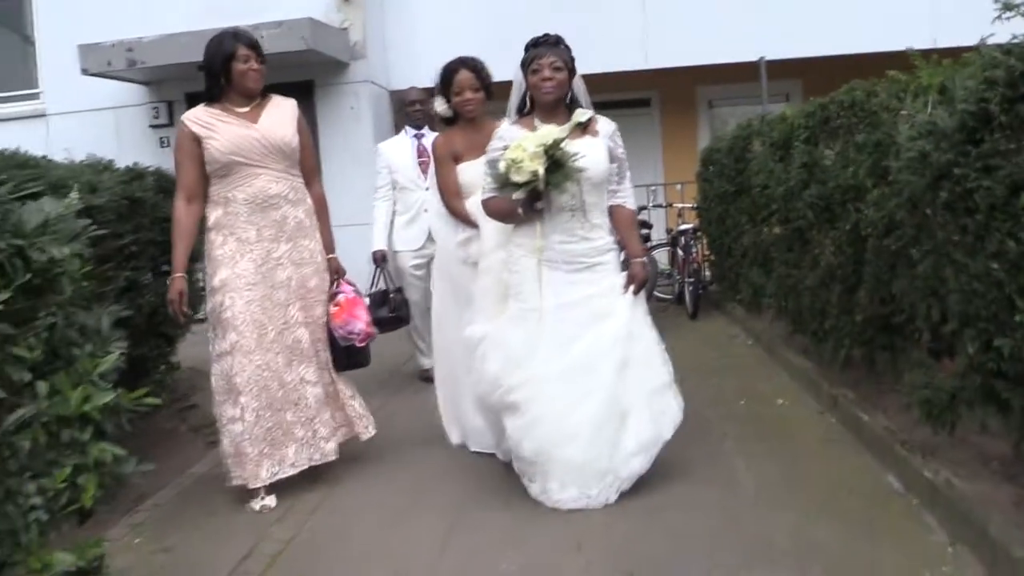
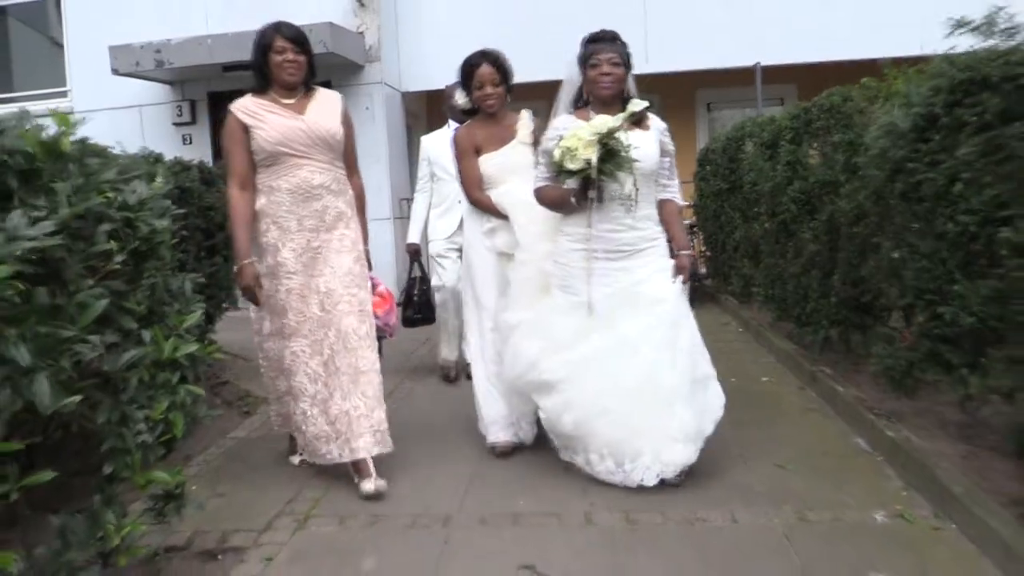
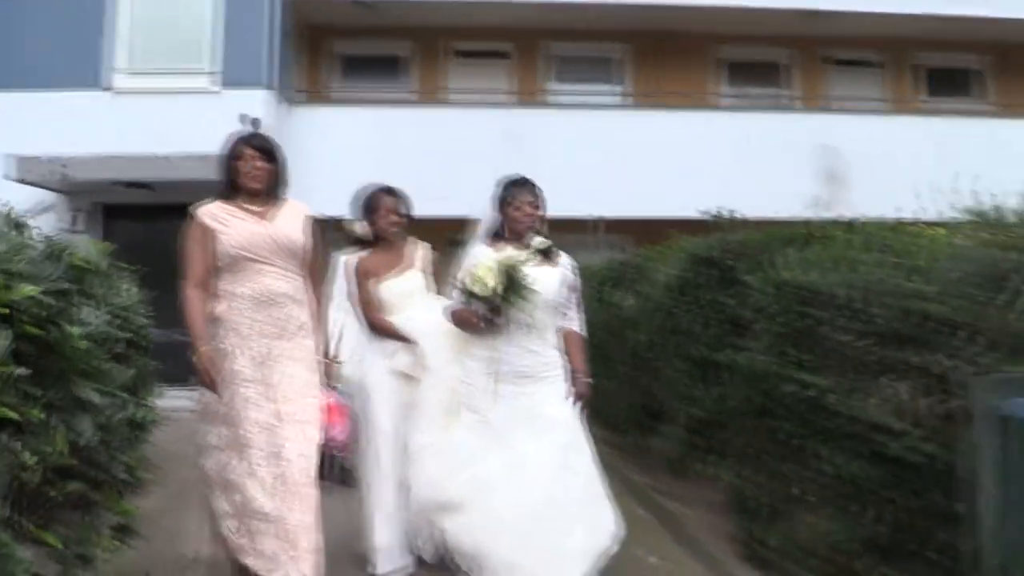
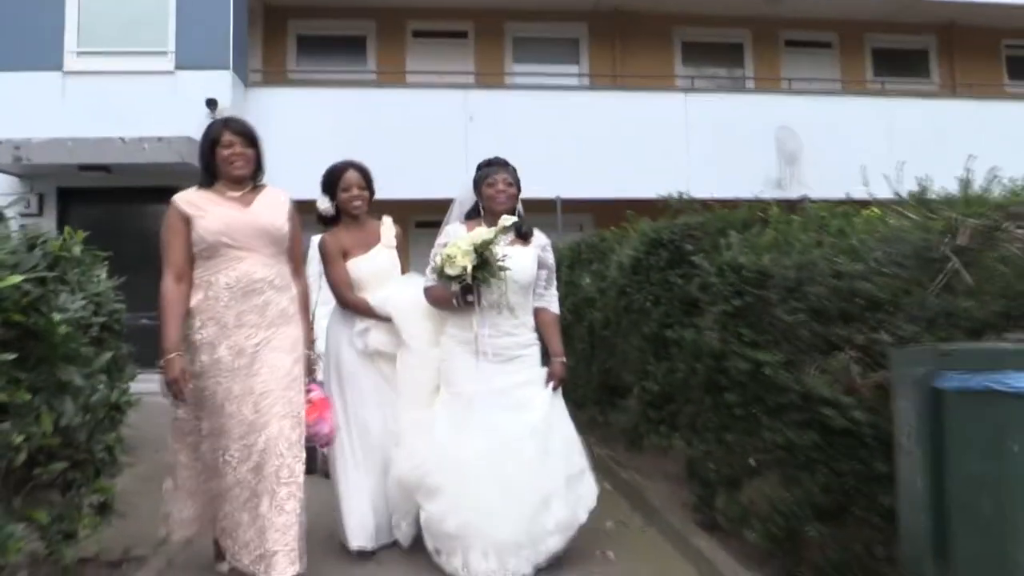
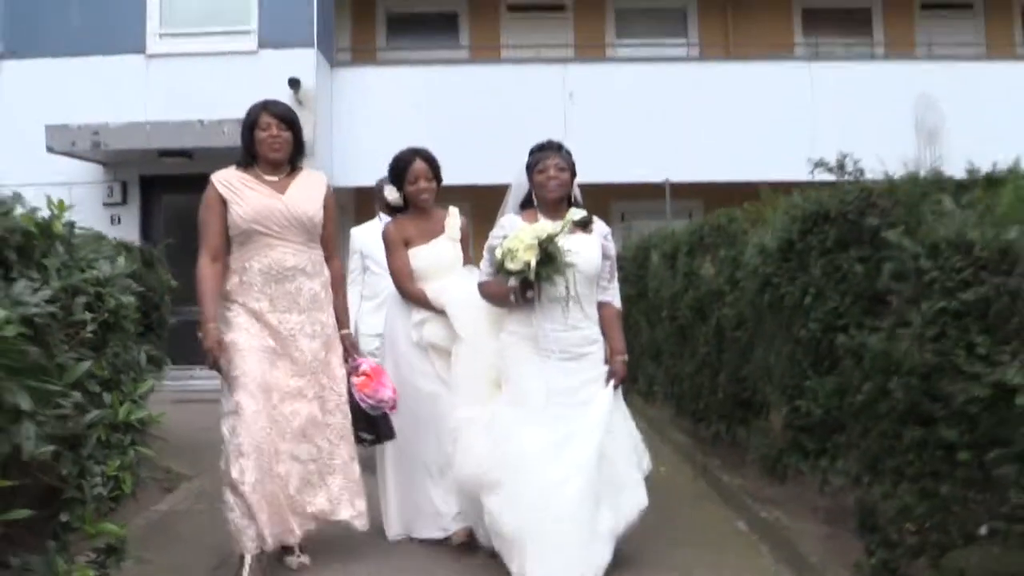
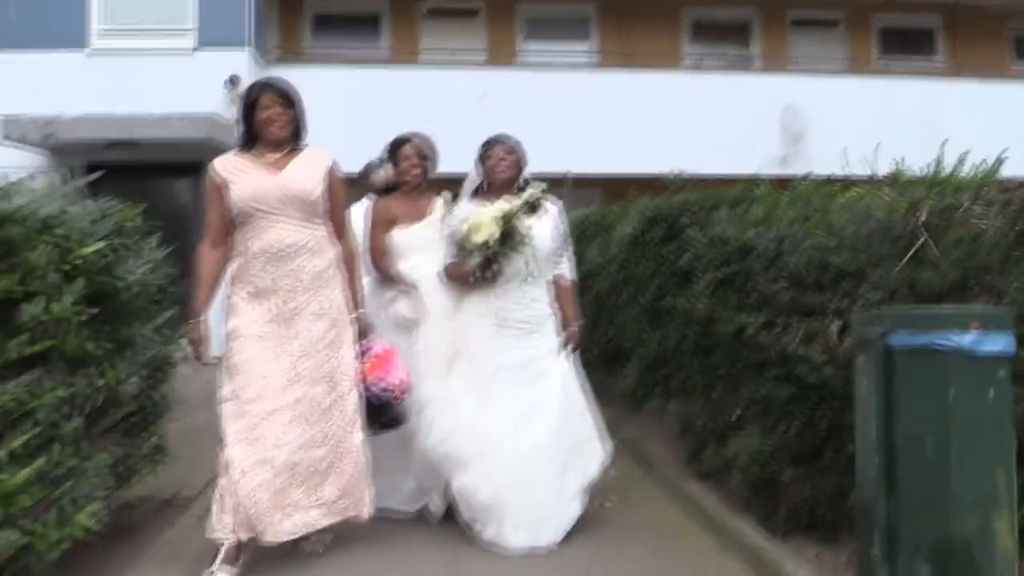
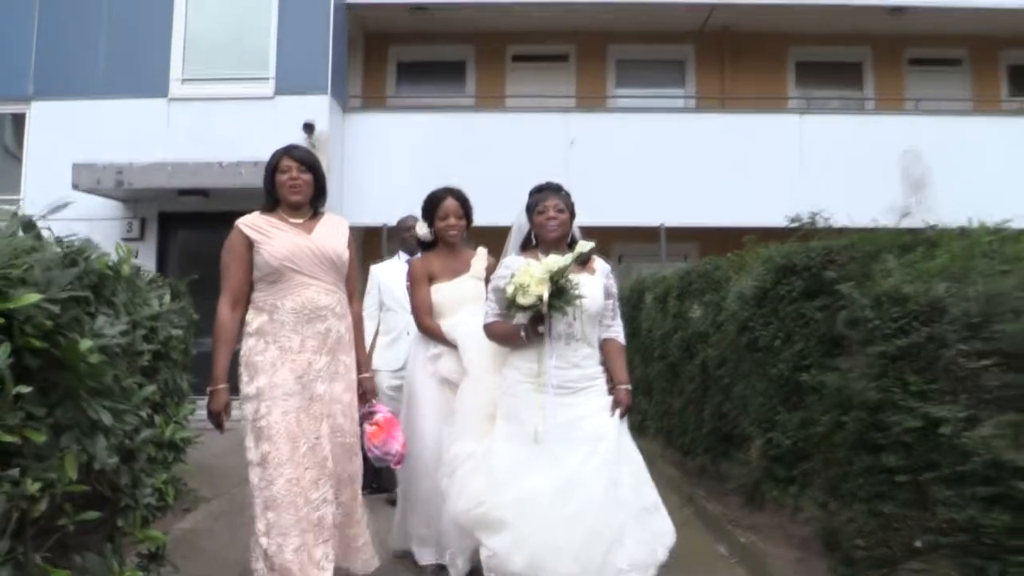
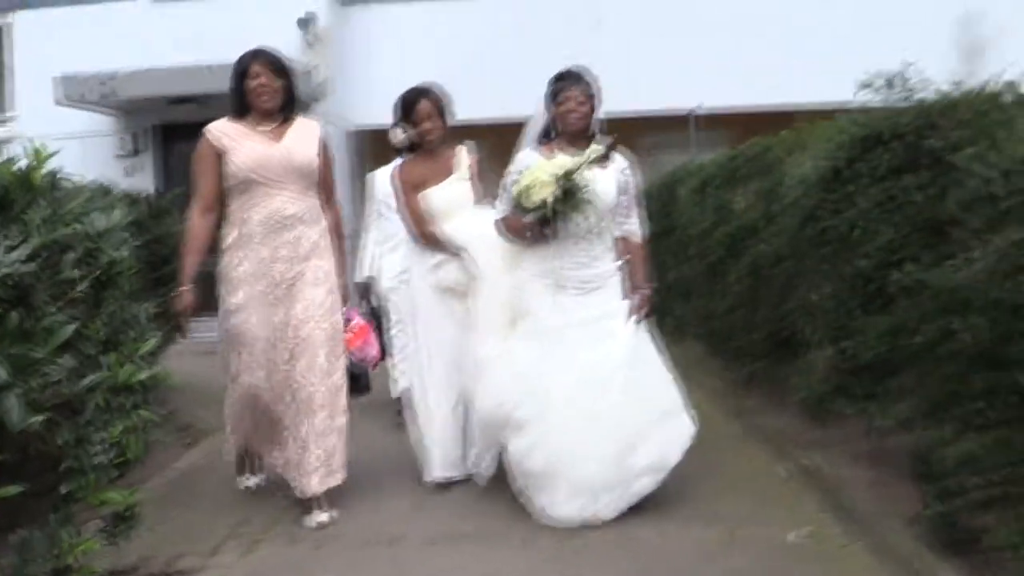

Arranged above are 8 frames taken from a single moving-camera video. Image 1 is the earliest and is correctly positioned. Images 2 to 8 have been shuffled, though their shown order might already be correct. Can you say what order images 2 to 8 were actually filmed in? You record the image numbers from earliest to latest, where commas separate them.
2, 8, 5, 7, 3, 4, 6
